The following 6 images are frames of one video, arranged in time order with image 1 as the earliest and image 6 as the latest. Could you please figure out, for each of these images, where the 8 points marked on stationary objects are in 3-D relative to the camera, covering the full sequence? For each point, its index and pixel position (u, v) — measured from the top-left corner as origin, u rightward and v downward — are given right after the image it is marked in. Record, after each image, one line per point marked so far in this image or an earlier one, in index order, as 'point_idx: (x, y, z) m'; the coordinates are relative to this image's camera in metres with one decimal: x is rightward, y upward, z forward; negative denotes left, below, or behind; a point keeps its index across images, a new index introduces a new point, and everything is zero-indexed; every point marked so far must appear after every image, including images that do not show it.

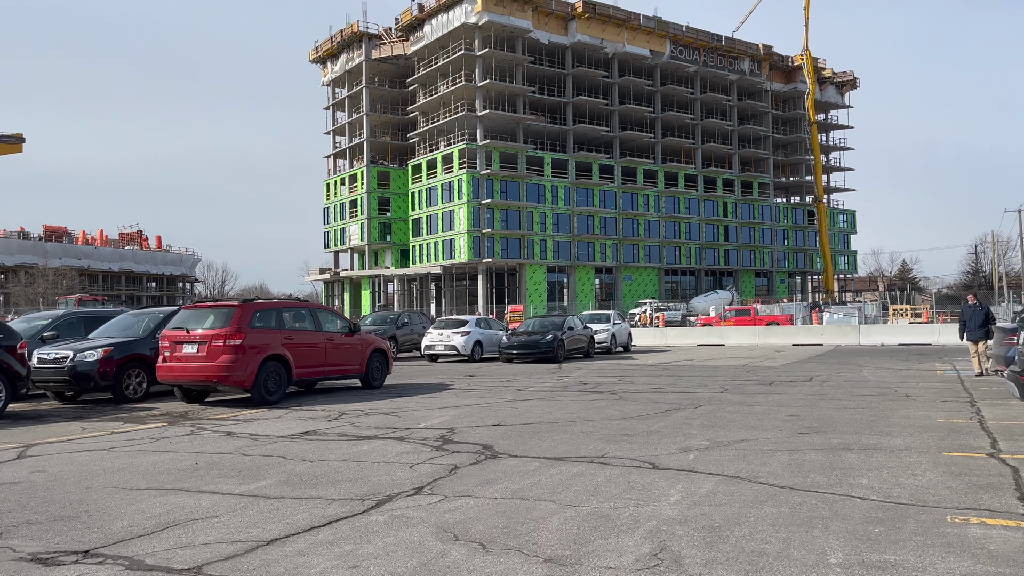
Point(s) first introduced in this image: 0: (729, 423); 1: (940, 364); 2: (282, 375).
0: (+2.5, -1.6, +9.5) m
1: (+10.1, -1.8, +19.2) m
2: (-3.7, -1.4, +13.2) m
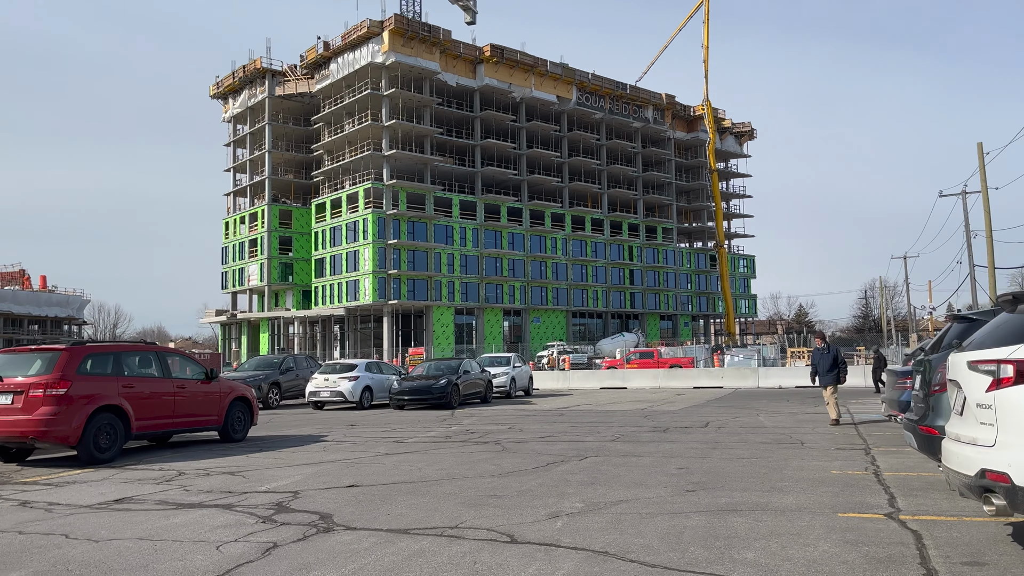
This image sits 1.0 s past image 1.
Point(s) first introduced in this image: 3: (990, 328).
0: (+1.0, -2.0, +8.6) m
1: (+7.5, -2.8, +19.0) m
2: (-5.6, -2.0, +11.5) m
3: (+3.0, -0.3, +5.1) m
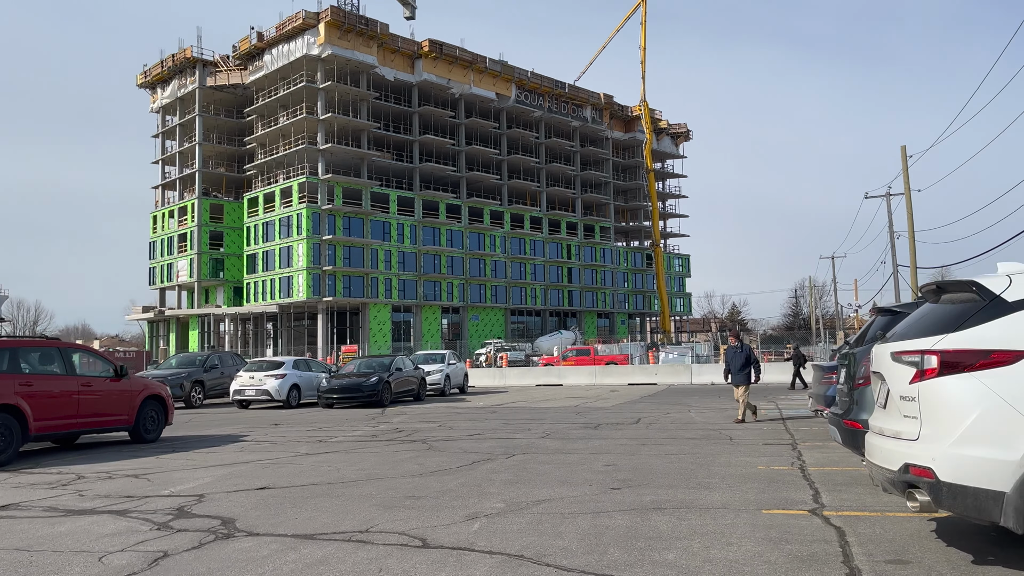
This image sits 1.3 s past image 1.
0: (+0.2, -1.9, +8.3) m
1: (+5.9, -2.7, +19.1) m
2: (-6.6, -1.9, +10.8) m
3: (+2.4, -0.2, +4.9) m
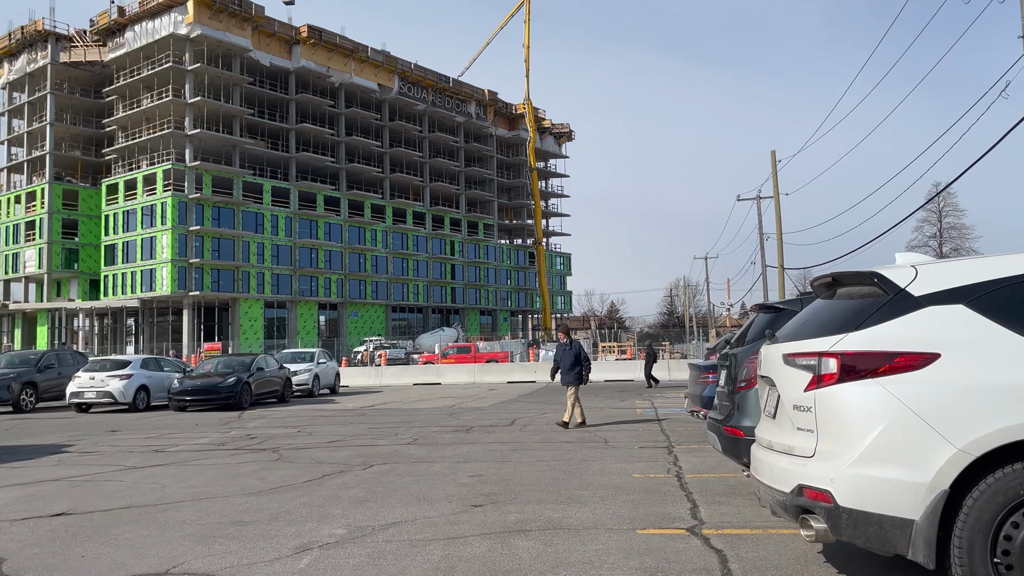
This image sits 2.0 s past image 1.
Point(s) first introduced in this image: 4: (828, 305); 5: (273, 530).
0: (-1.1, -1.9, +7.4) m
1: (+3.0, -2.6, +18.9) m
2: (-8.2, -1.7, +8.8) m
3: (+1.6, -0.2, +4.3) m
4: (+1.6, -0.1, +4.1) m
5: (-1.7, -1.8, +6.0) m
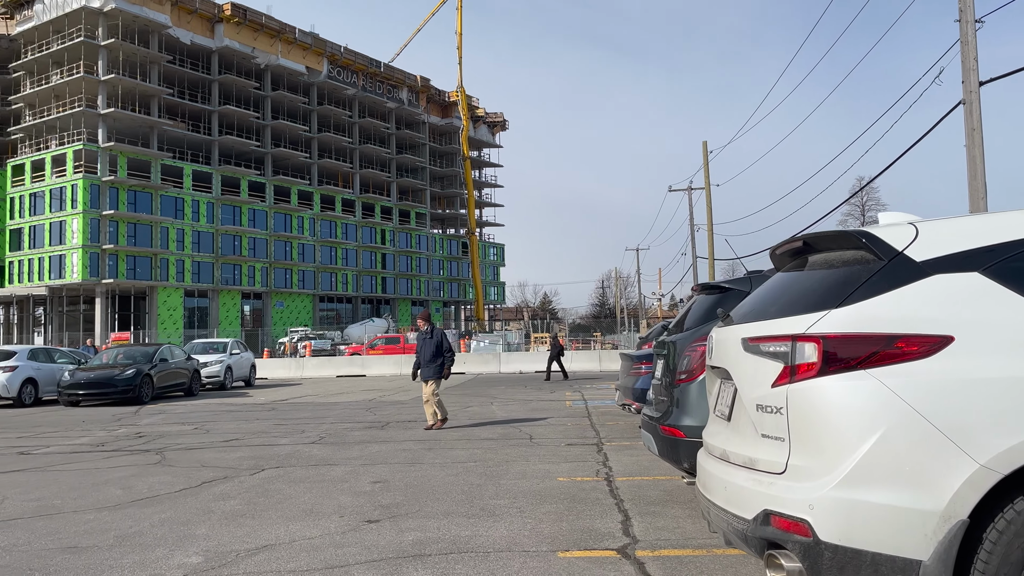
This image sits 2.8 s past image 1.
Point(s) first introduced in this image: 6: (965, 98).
0: (-1.8, -1.7, +6.3) m
1: (+1.3, -2.4, +18.1) m
2: (-9.0, -1.5, +7.2) m
3: (+1.1, 0.0, +3.5) m
4: (+1.1, +0.1, +3.2) m
5: (-2.4, -1.6, +4.8) m
6: (+8.7, +3.6, +15.5) m
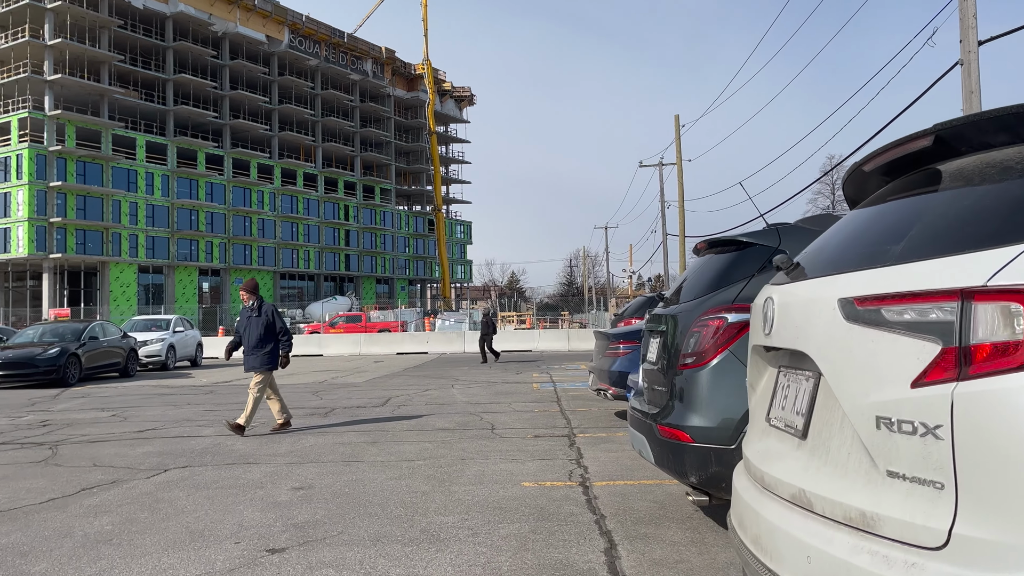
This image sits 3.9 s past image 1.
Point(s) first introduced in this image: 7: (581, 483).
0: (-2.1, -1.4, +4.9) m
1: (+0.5, -1.8, +16.9) m
2: (-9.4, -1.2, +5.5) m
3: (+0.9, +0.2, +2.2) m
4: (+1.0, +0.2, +1.9) m
5: (-2.6, -1.4, +3.4) m
6: (+8.0, +4.1, +14.4) m
7: (+0.4, -1.3, +5.5) m
